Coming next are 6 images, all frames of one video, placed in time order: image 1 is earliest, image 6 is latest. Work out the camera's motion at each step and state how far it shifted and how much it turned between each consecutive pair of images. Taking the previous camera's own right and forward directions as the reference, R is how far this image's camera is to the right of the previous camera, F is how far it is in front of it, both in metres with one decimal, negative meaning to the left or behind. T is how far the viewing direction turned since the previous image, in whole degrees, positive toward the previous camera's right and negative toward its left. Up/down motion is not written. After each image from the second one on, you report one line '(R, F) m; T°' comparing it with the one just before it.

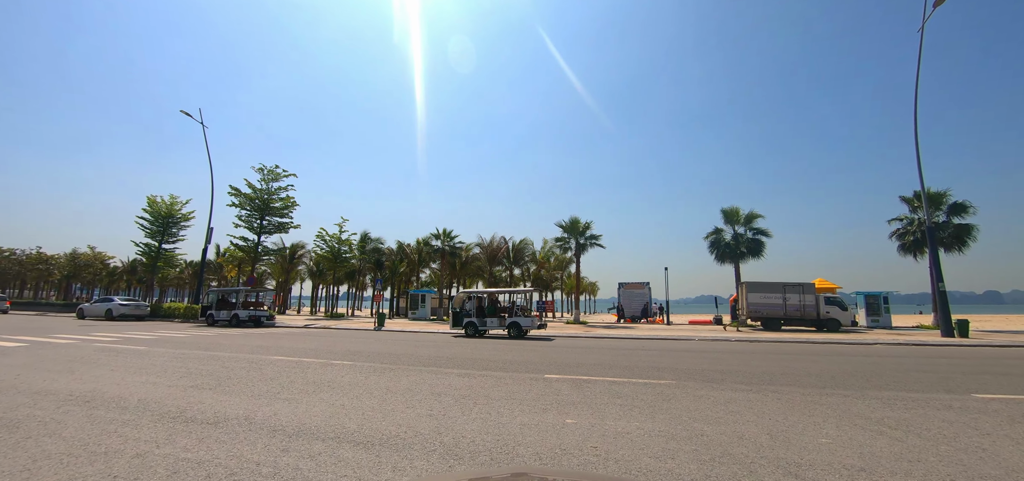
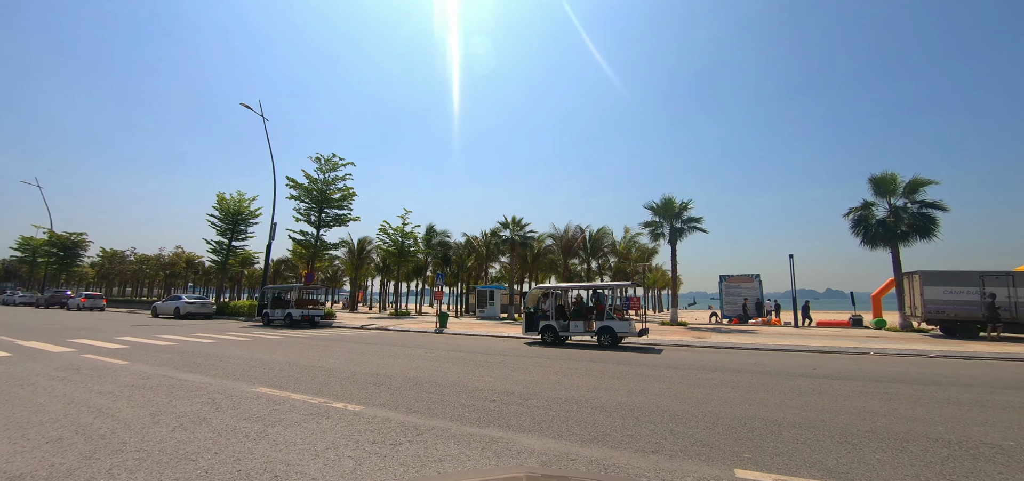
(-0.7, +4.6) m; -10°
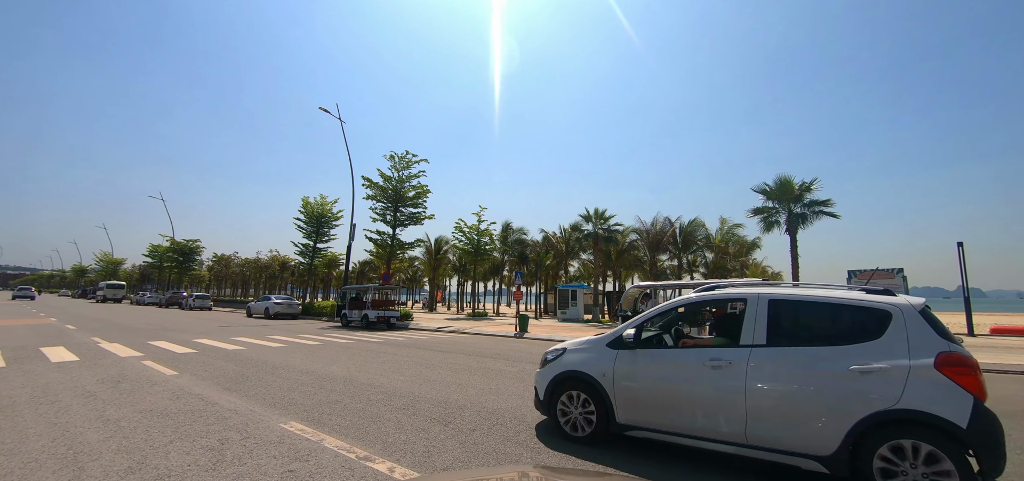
(-0.6, +2.4) m; -10°
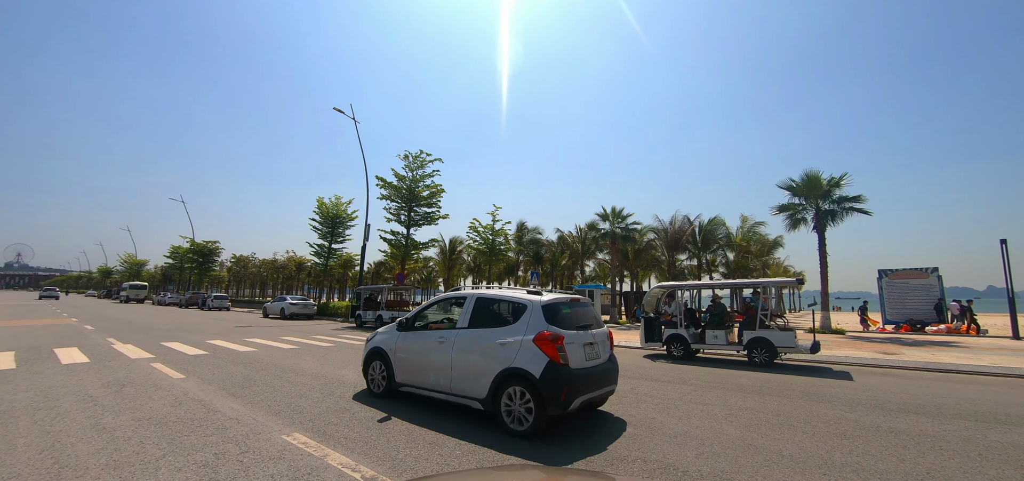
(-0.1, +0.5) m; -2°
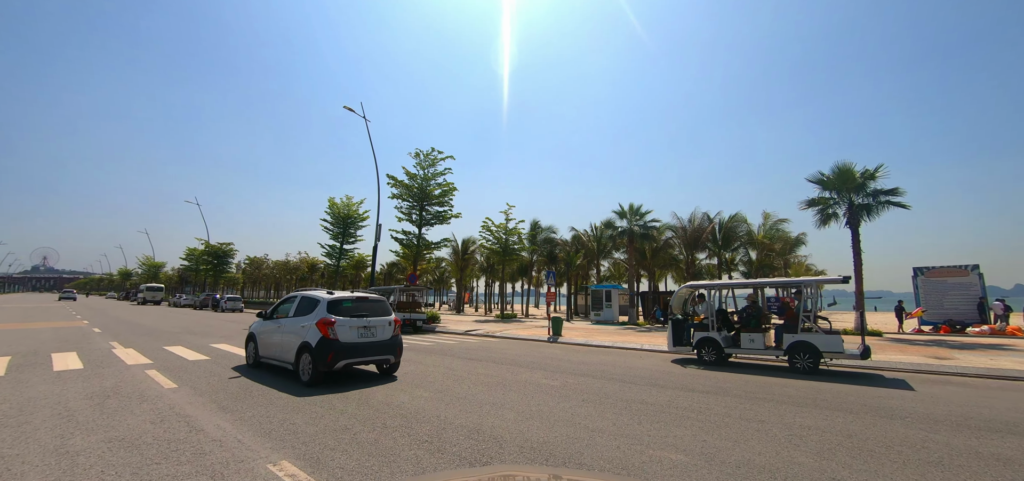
(-0.1, +0.8) m; -2°
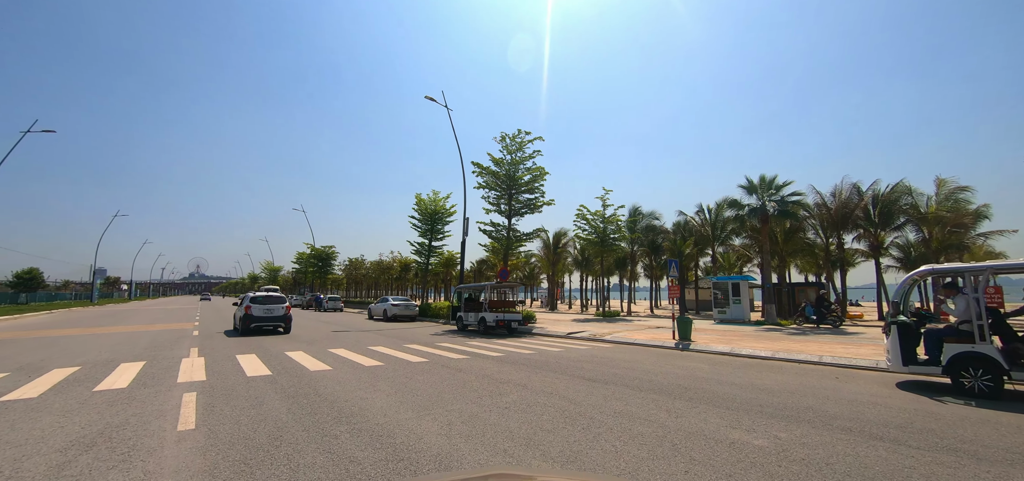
(-0.9, +3.1) m; -12°
